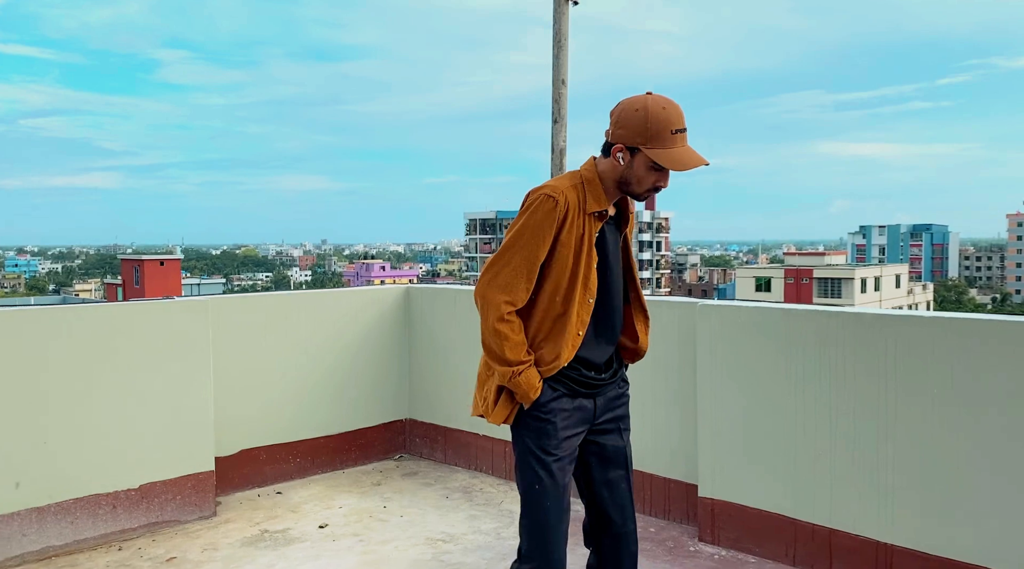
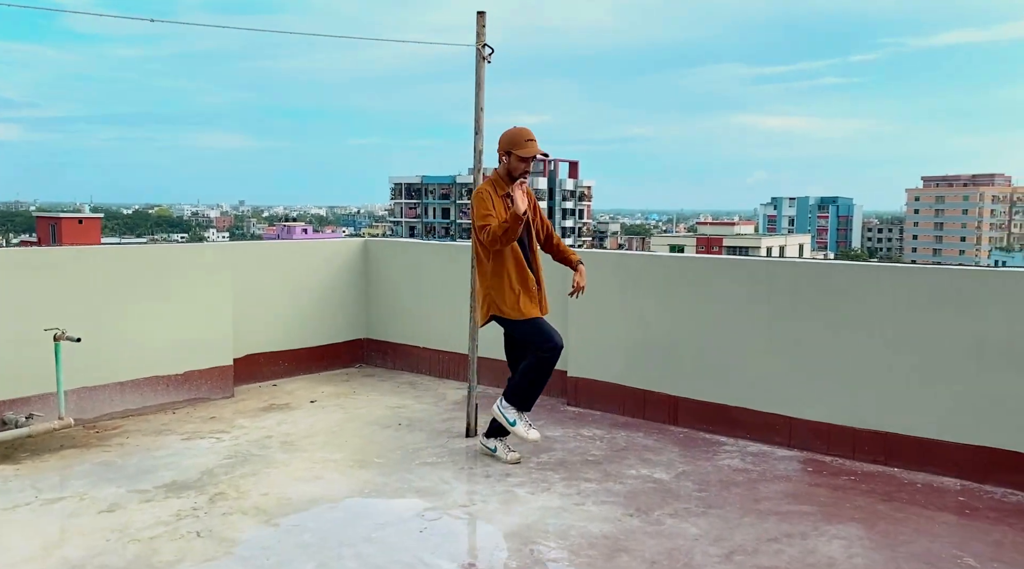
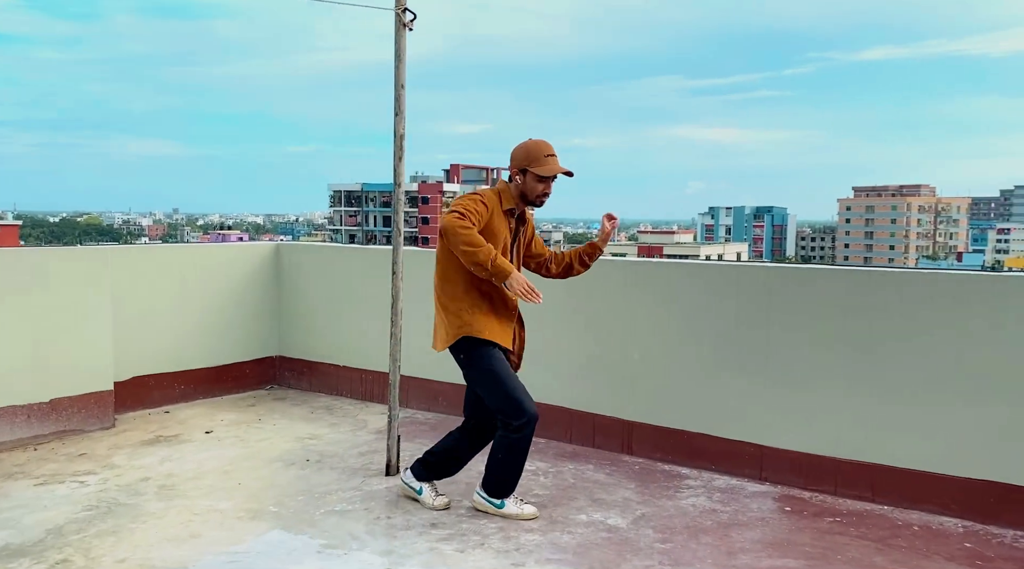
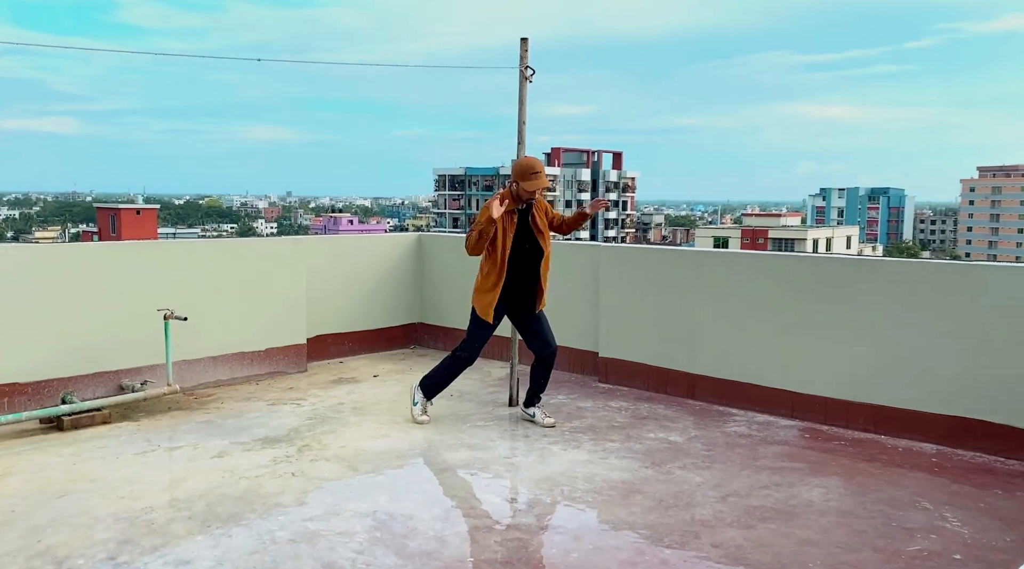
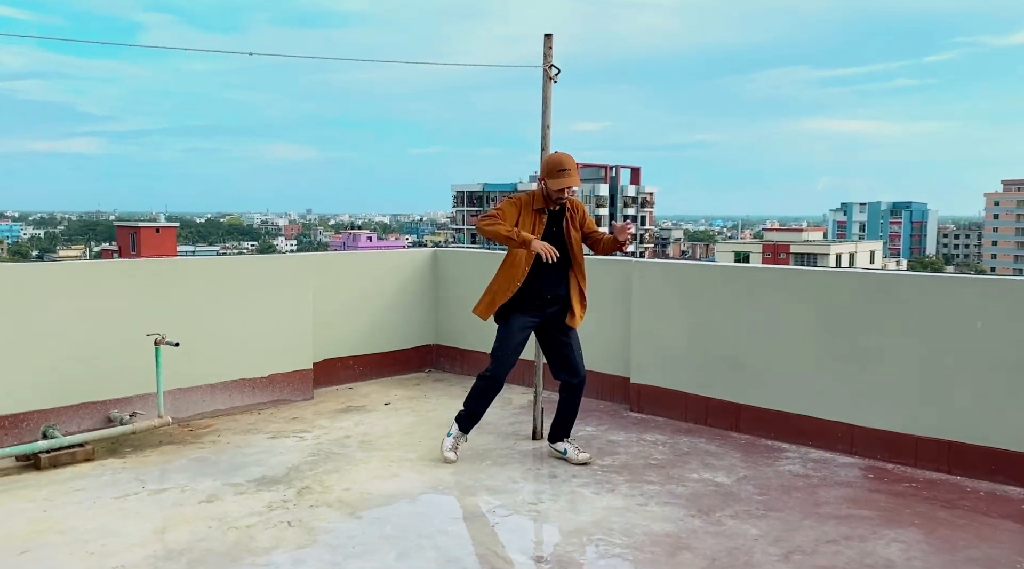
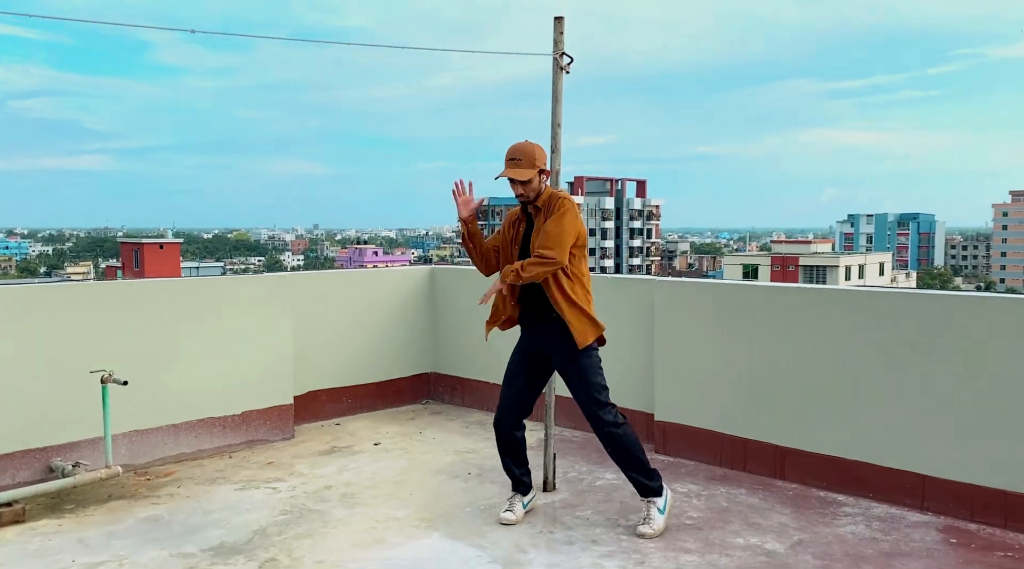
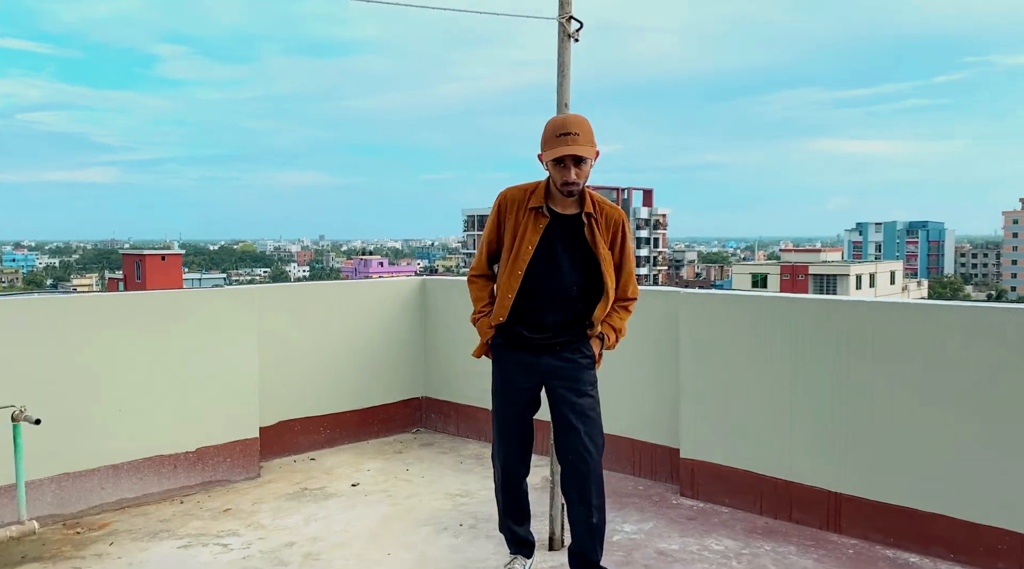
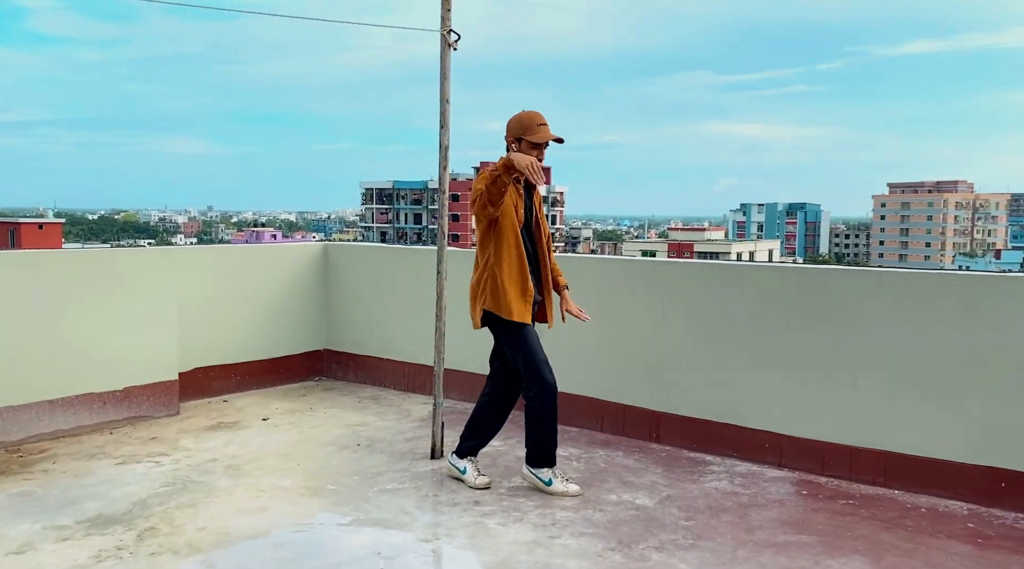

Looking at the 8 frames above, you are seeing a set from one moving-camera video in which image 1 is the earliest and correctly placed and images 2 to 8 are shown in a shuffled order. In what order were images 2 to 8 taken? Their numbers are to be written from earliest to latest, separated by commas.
7, 6, 5, 4, 2, 8, 3
